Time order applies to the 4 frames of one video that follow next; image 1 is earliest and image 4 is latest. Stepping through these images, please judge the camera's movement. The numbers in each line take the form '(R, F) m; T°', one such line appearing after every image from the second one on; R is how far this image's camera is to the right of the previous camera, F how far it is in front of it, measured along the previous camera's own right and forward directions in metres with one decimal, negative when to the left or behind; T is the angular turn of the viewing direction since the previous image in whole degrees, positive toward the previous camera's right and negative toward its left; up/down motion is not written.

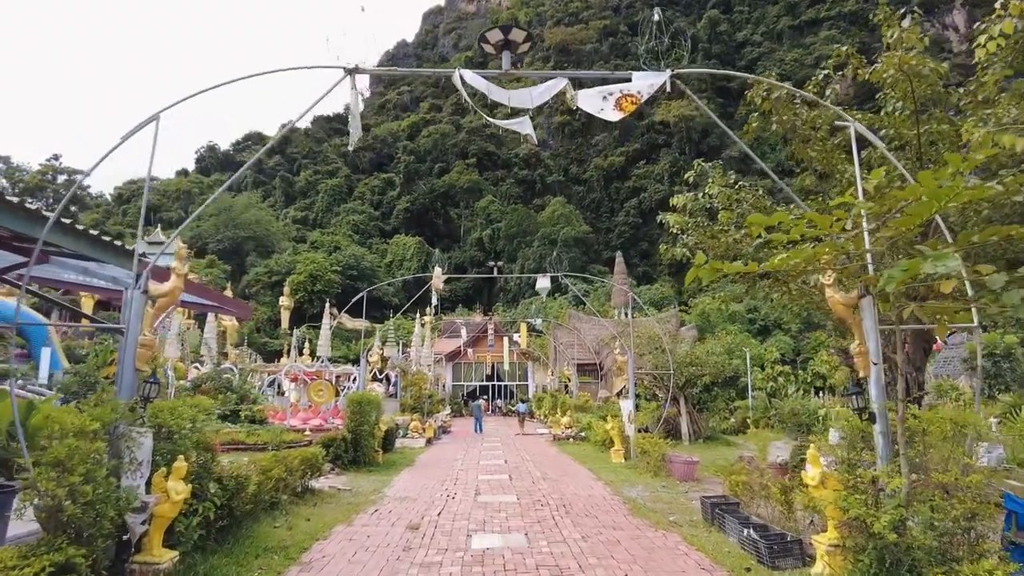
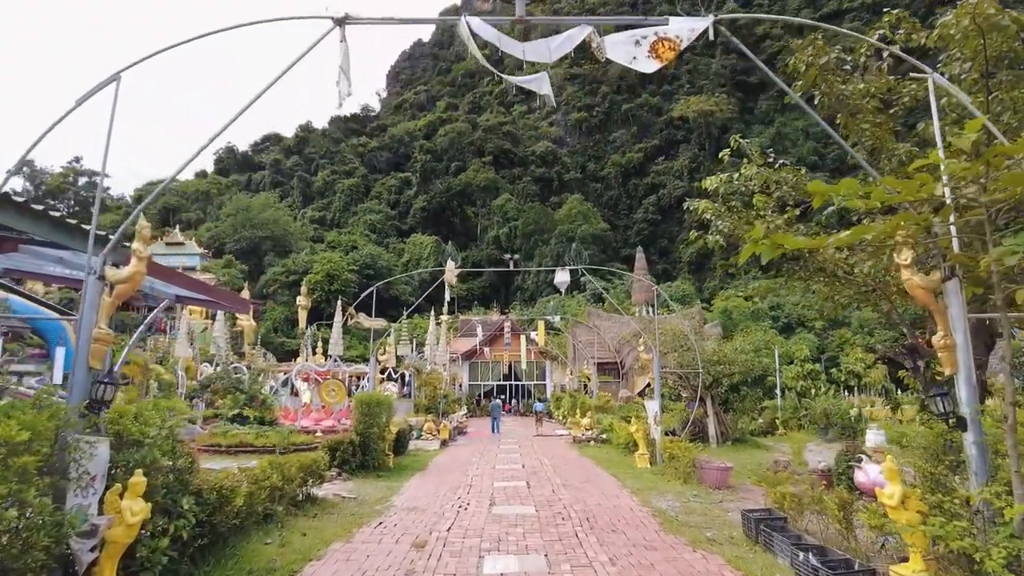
(0.0, +0.7) m; -2°
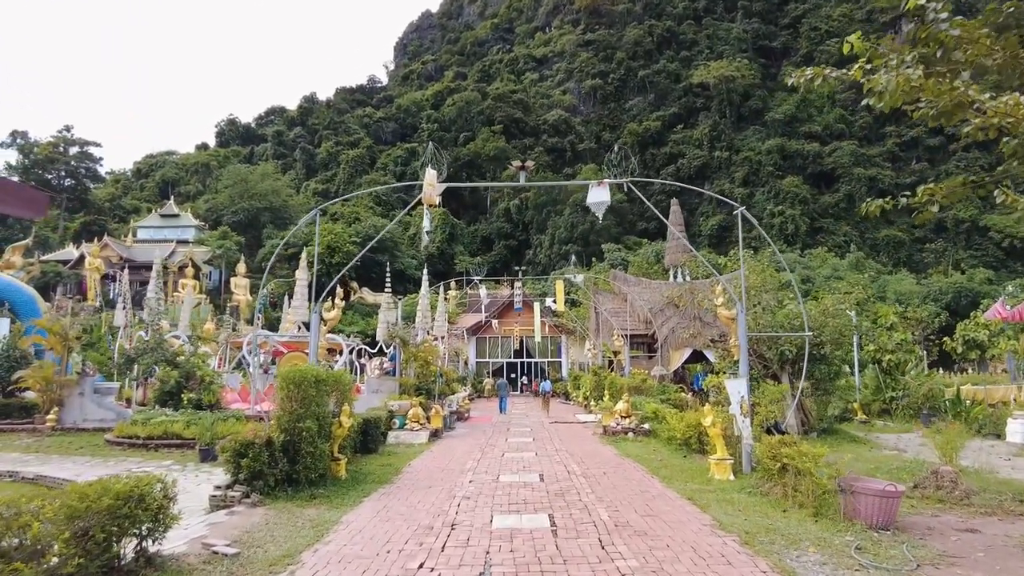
(0.0, +3.7) m; -1°
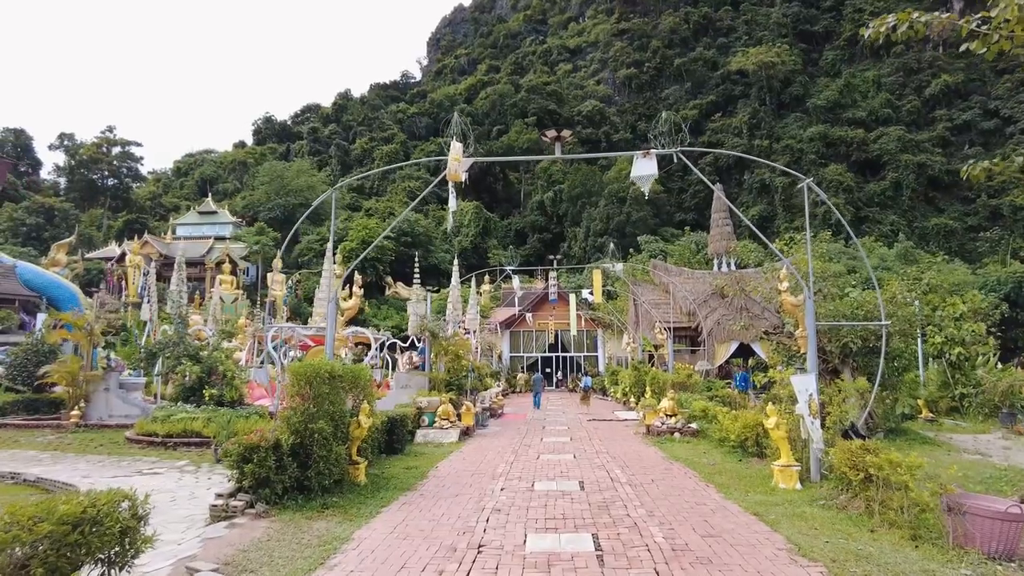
(0.0, +0.8) m; -3°
